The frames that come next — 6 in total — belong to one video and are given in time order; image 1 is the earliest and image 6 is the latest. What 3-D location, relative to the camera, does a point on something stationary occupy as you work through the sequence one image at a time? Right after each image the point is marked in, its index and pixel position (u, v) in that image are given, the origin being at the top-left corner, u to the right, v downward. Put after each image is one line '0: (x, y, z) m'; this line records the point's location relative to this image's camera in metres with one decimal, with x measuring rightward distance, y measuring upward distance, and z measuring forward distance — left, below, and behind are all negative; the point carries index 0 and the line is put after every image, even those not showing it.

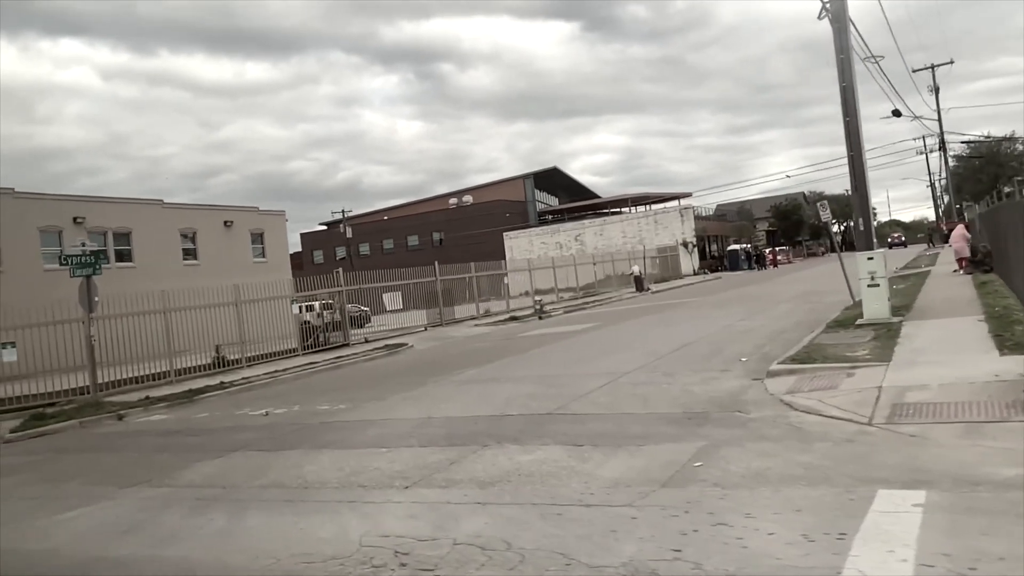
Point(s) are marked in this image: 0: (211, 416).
0: (-4.8, -2.1, +13.0) m
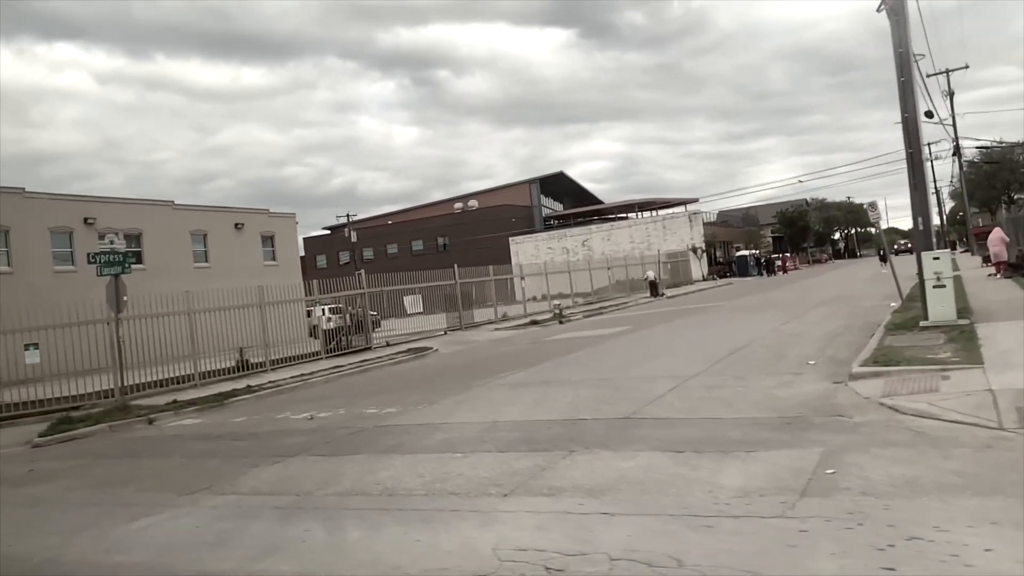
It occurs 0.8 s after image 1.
0: (-4.1, -2.0, +12.5) m
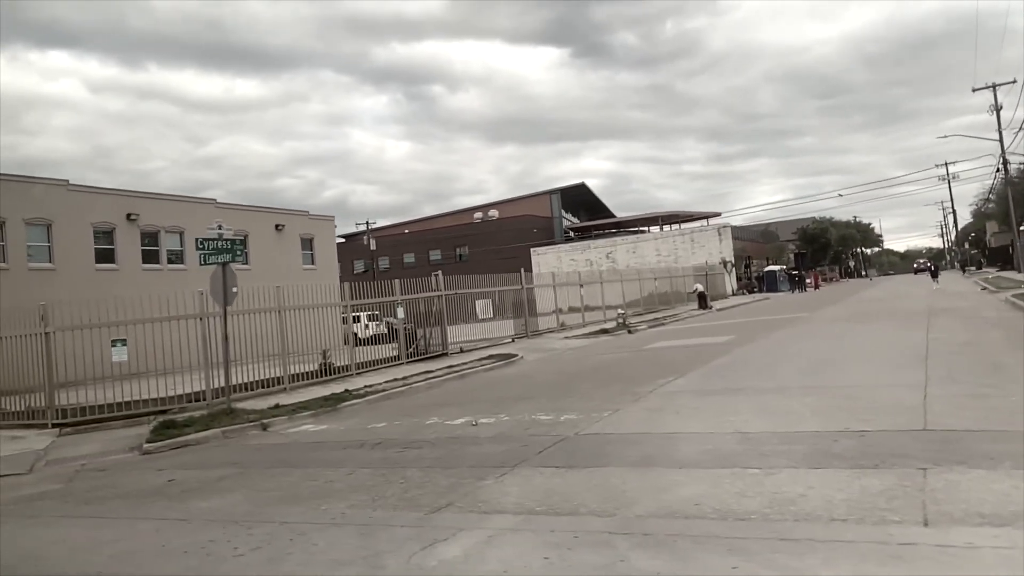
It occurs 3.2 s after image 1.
0: (-1.7, -1.9, +11.1) m
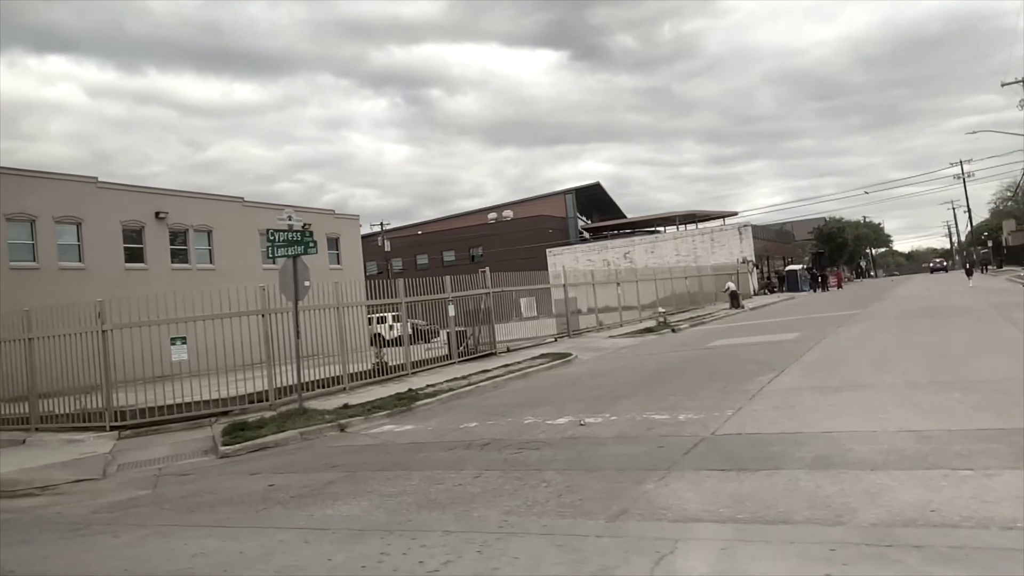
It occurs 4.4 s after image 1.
0: (-0.3, -1.8, +10.4) m
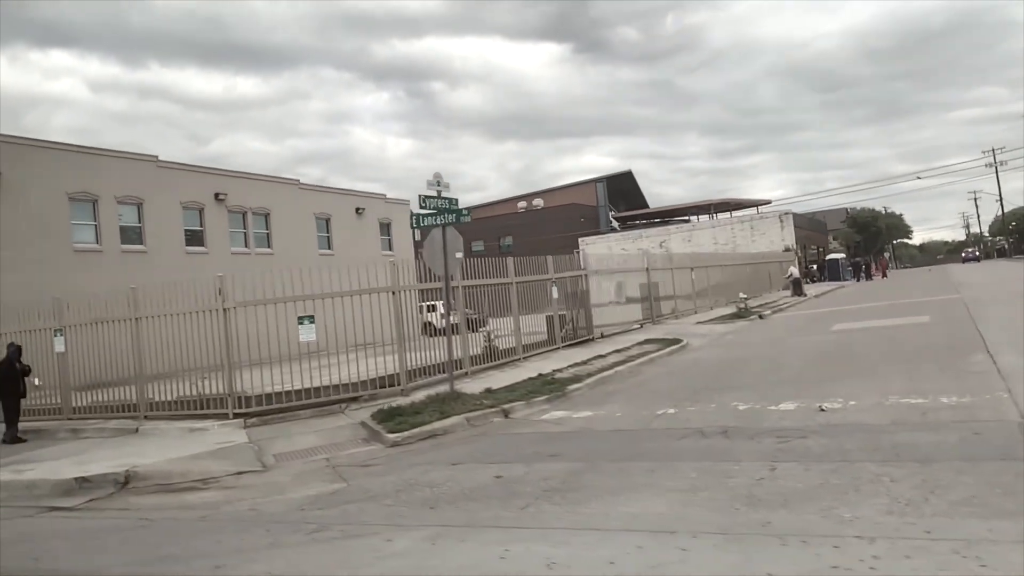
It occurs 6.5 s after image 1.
0: (+2.1, -1.4, +9.3) m
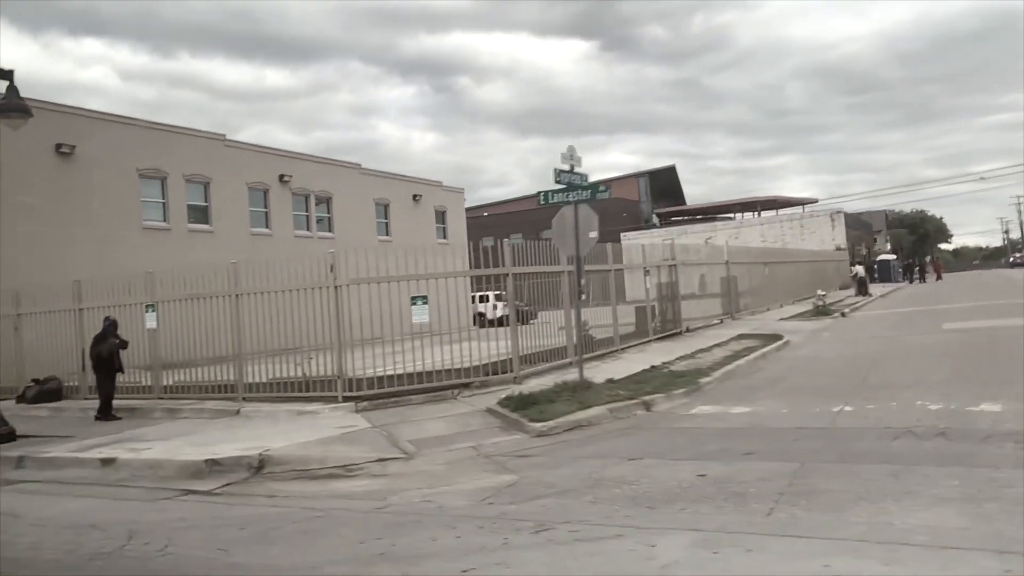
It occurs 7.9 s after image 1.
0: (+3.8, -1.3, +8.4) m
